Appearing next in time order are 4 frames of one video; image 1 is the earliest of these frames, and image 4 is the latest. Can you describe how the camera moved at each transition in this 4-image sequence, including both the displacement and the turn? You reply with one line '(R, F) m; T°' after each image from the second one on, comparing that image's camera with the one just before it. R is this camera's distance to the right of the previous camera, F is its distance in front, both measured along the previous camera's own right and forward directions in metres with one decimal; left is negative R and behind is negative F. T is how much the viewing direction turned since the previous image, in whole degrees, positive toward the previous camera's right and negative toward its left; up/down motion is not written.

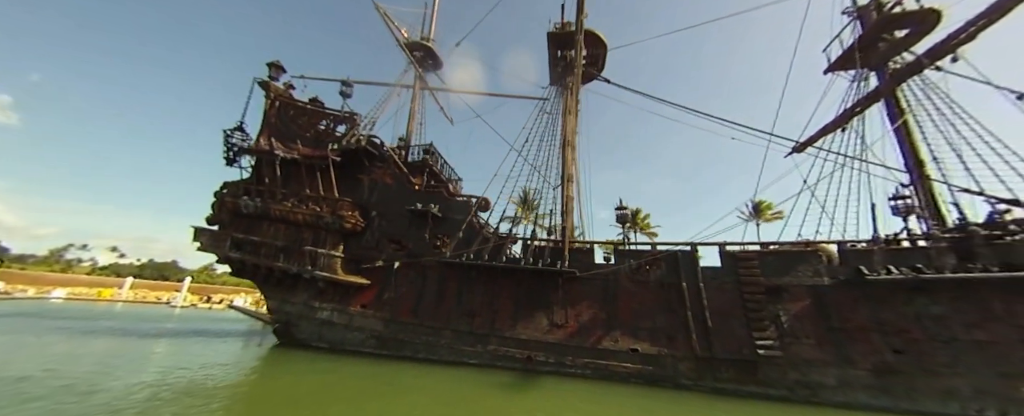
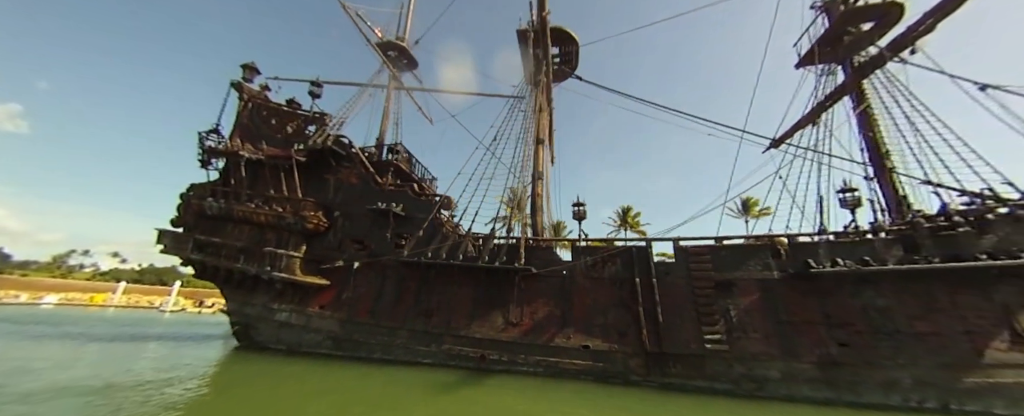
(+1.5, +0.1) m; 0°
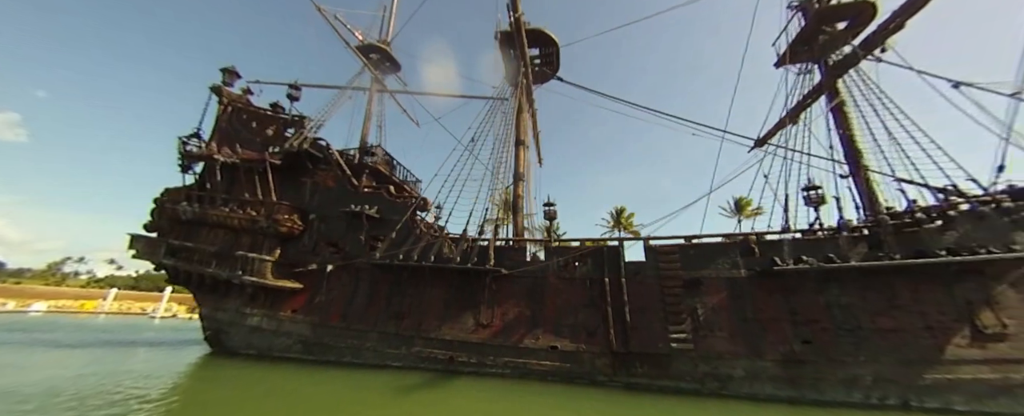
(+0.9, 0.0) m; 0°
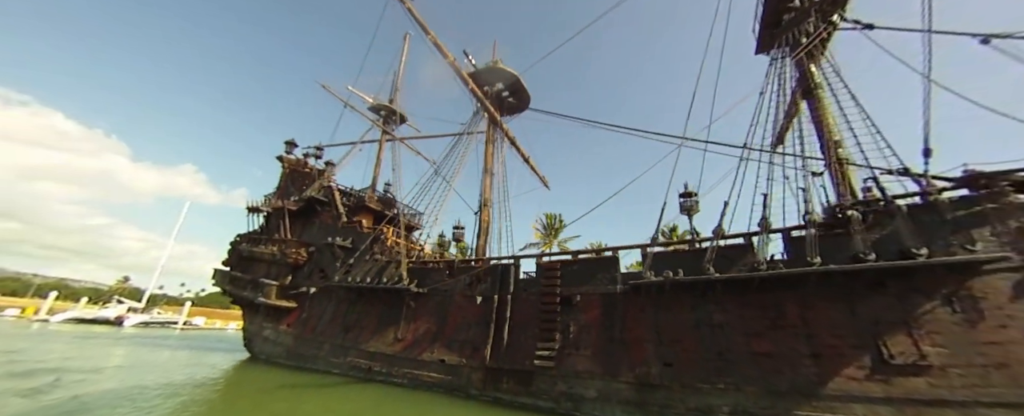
(+6.2, -0.3) m; -14°
